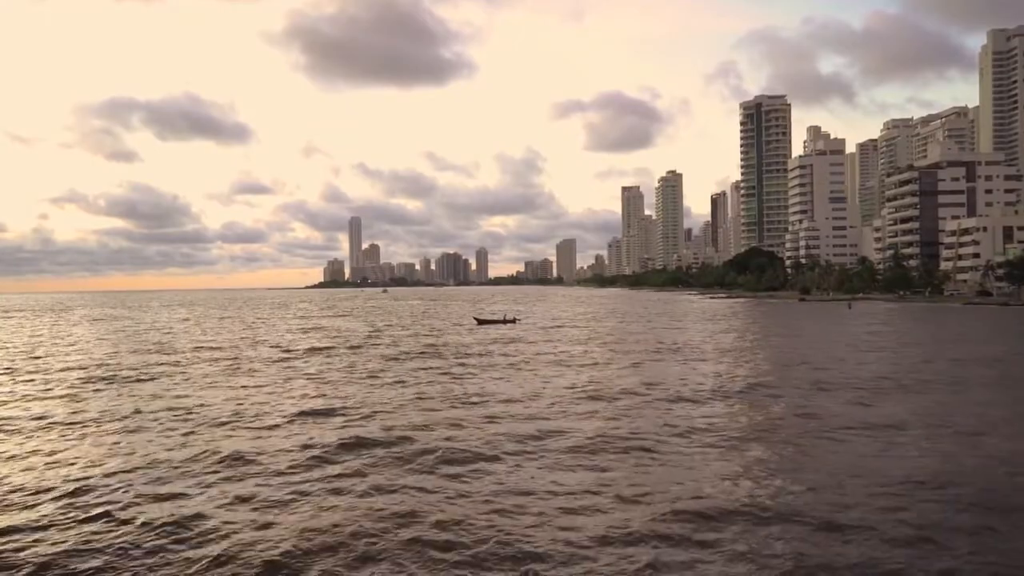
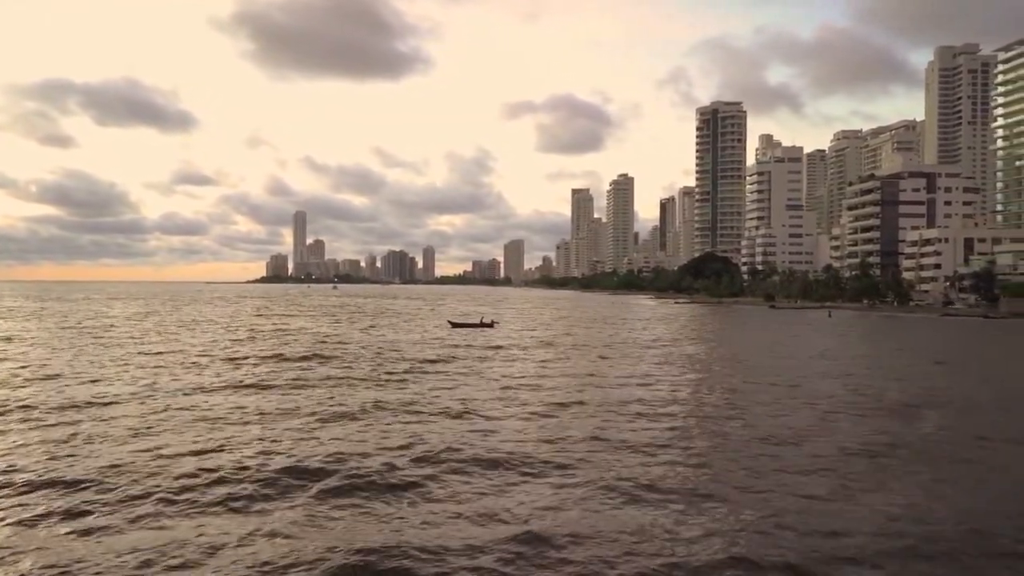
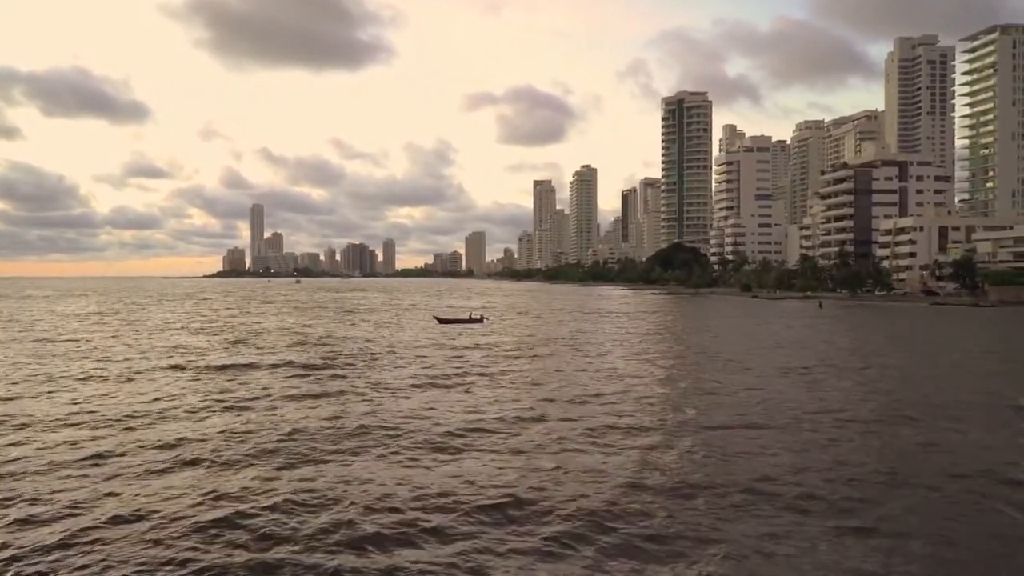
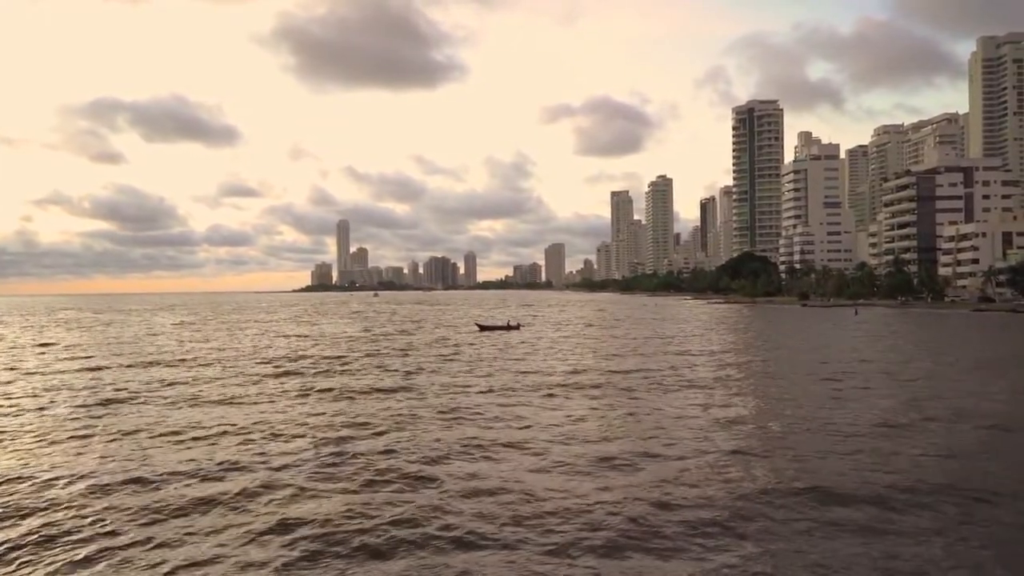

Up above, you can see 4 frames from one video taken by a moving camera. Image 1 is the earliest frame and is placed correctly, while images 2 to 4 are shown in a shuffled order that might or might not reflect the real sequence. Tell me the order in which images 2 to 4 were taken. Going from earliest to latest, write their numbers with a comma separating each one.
4, 2, 3
